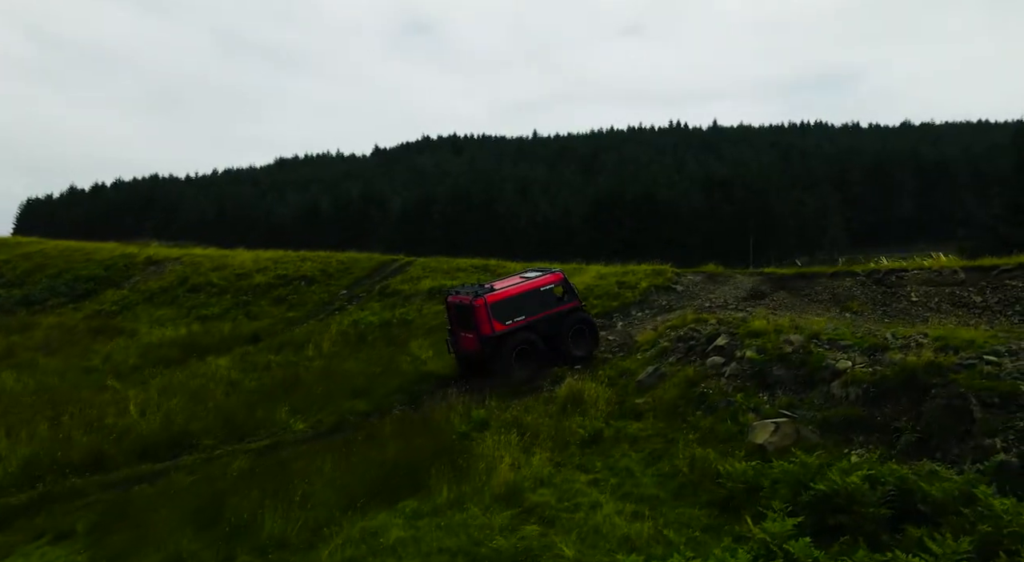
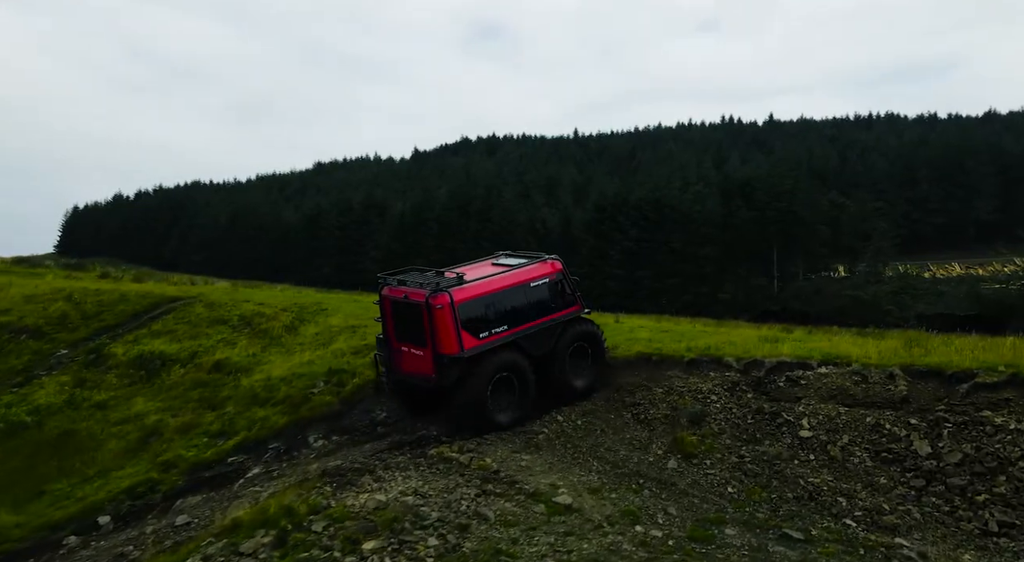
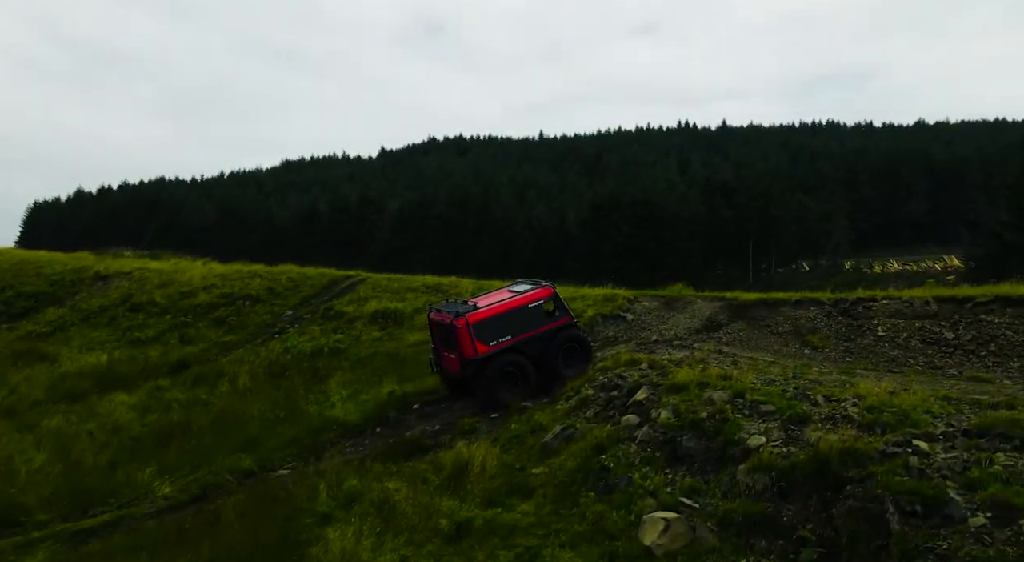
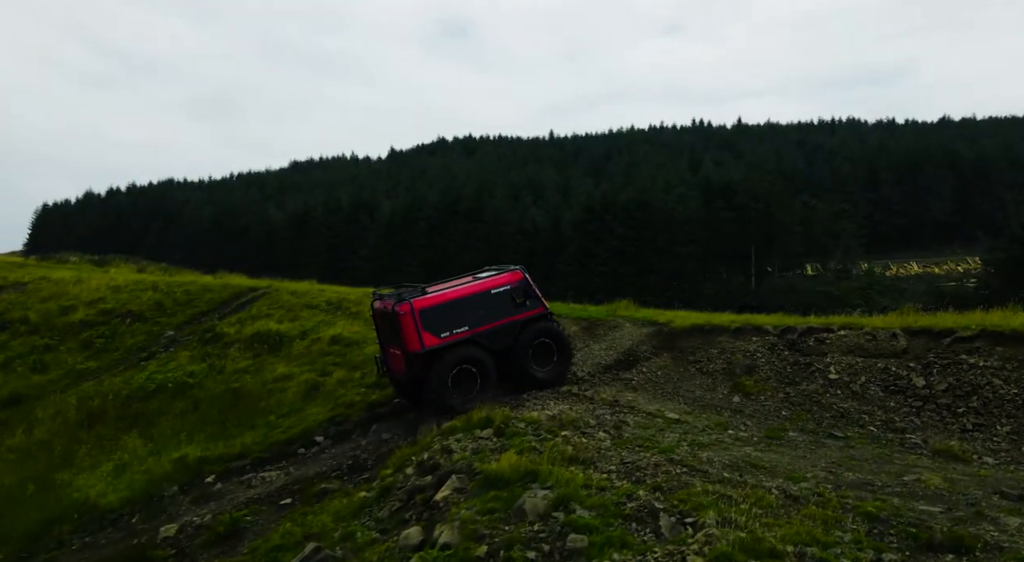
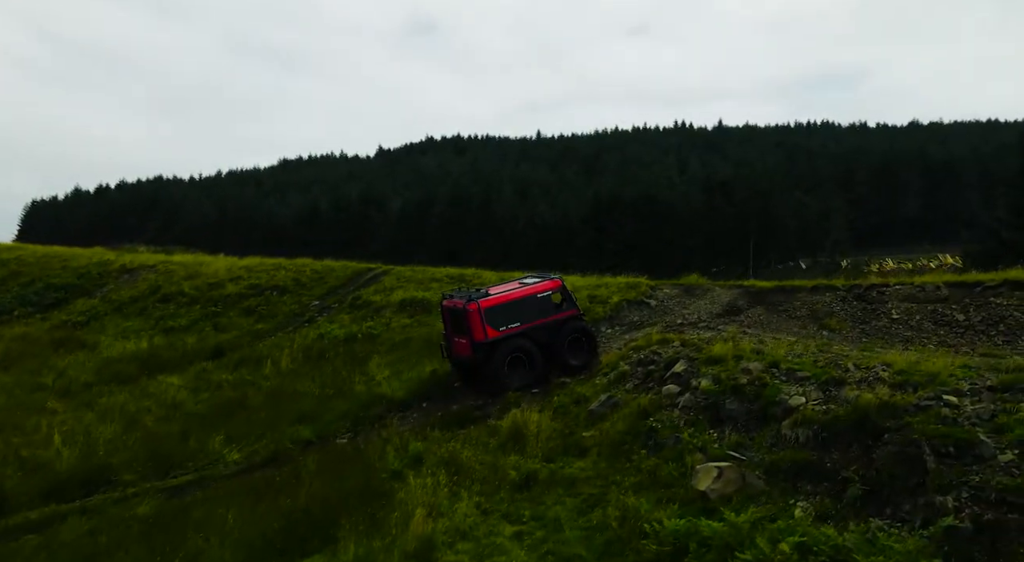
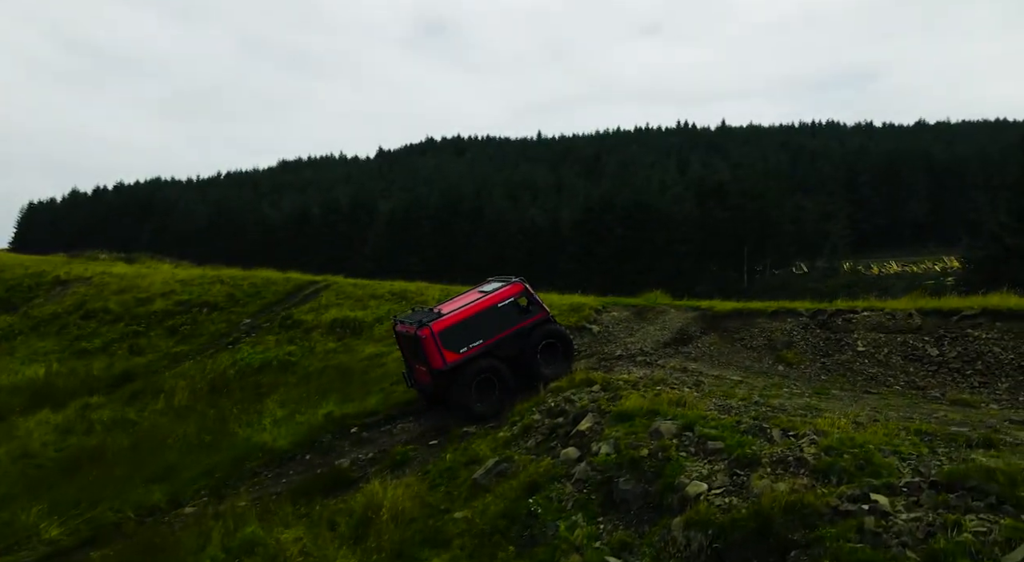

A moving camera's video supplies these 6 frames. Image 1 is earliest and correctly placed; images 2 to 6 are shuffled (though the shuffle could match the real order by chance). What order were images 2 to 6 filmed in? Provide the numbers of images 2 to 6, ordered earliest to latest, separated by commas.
5, 3, 6, 4, 2
